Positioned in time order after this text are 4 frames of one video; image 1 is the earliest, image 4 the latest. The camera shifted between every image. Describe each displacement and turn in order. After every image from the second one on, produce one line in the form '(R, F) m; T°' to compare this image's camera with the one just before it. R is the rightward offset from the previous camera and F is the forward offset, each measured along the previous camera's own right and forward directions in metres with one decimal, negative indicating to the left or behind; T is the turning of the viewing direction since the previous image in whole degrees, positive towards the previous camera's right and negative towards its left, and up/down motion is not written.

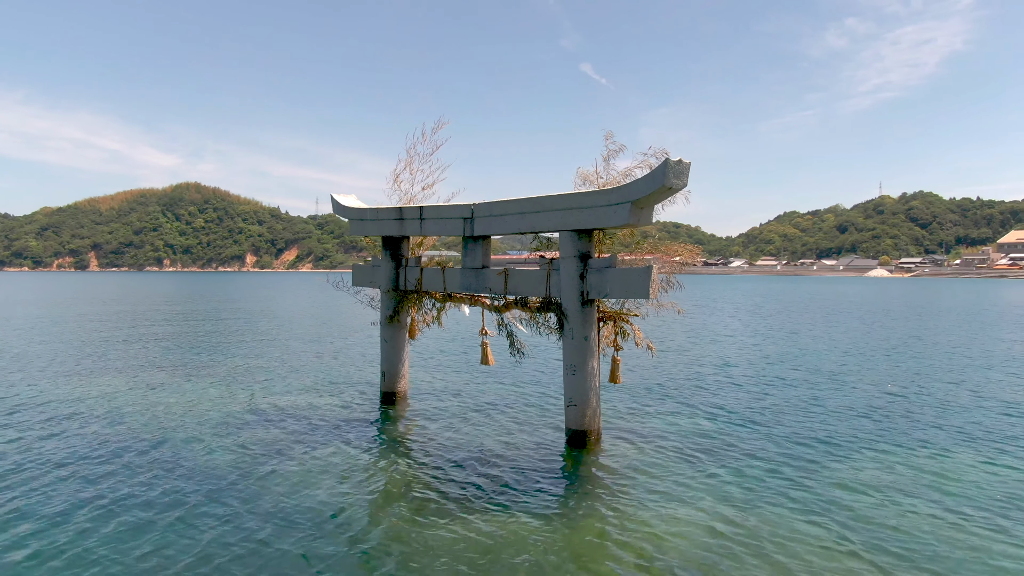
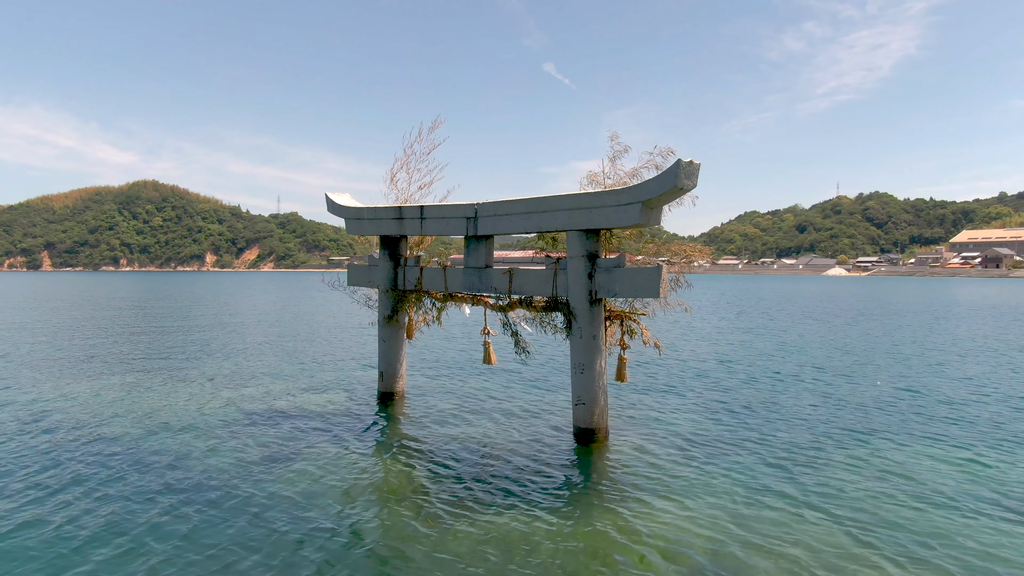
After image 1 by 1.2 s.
(-0.6, 0.0) m; +2°
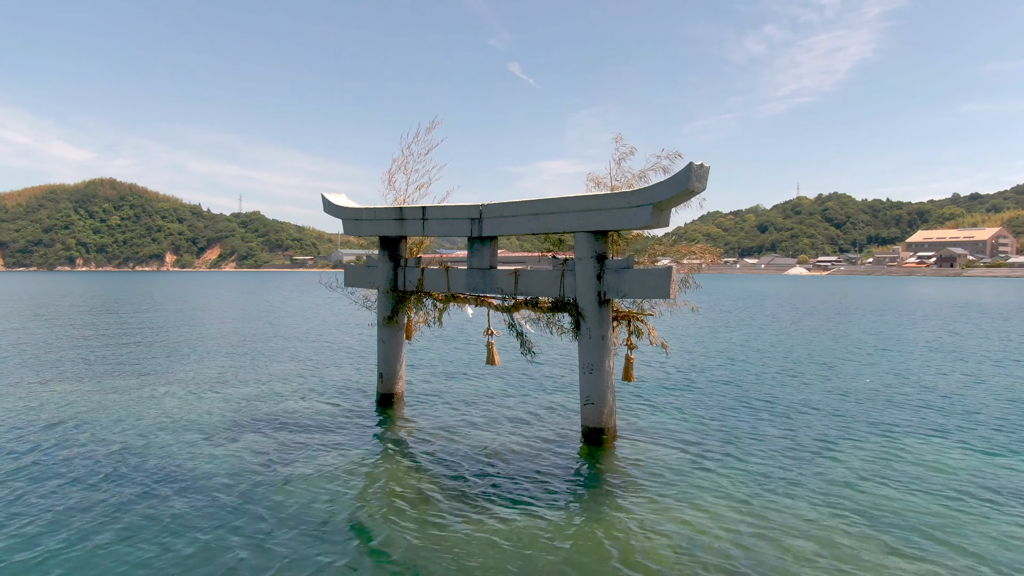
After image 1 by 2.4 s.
(-0.6, 0.0) m; +2°
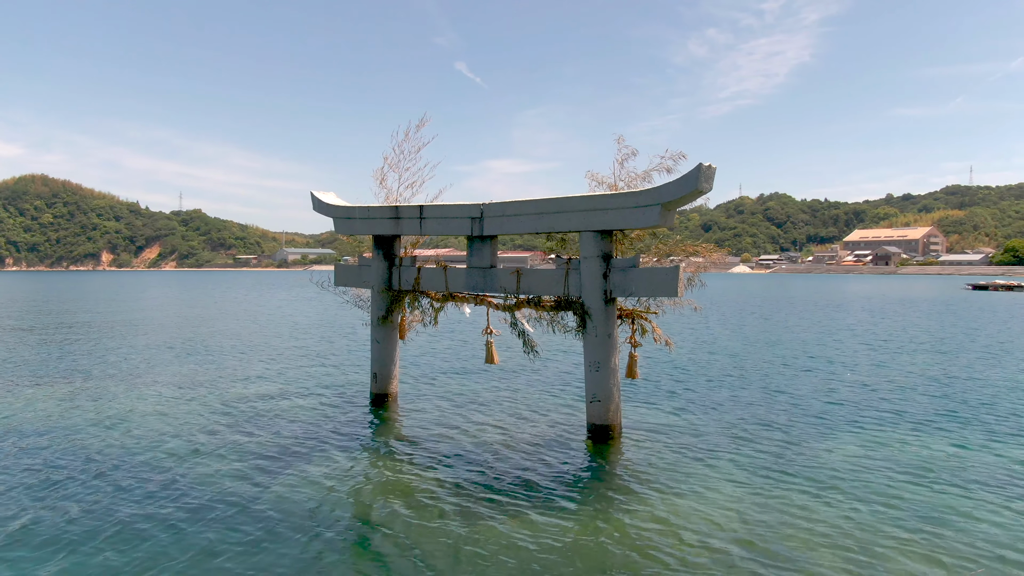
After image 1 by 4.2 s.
(-0.9, -0.1) m; +3°
